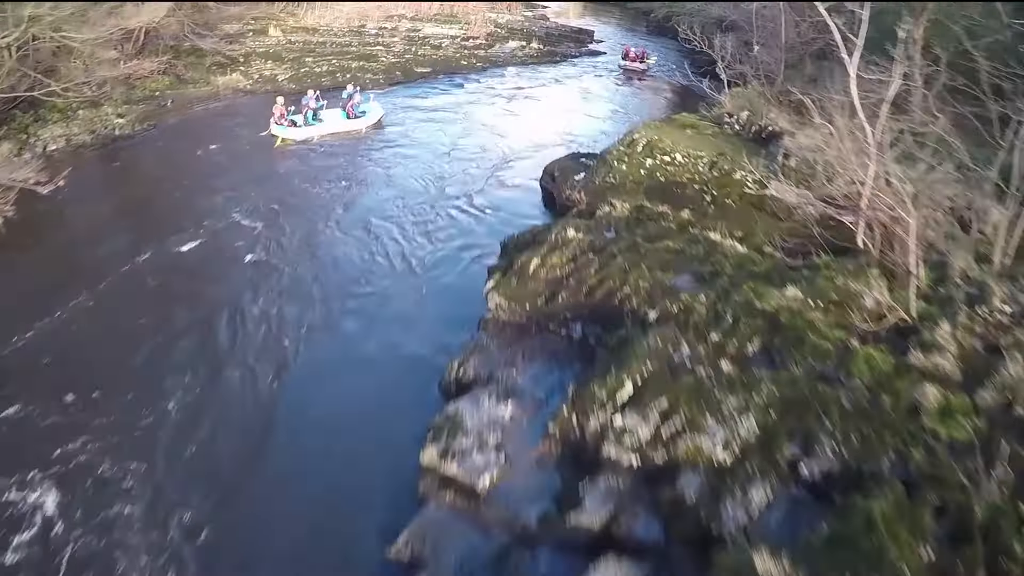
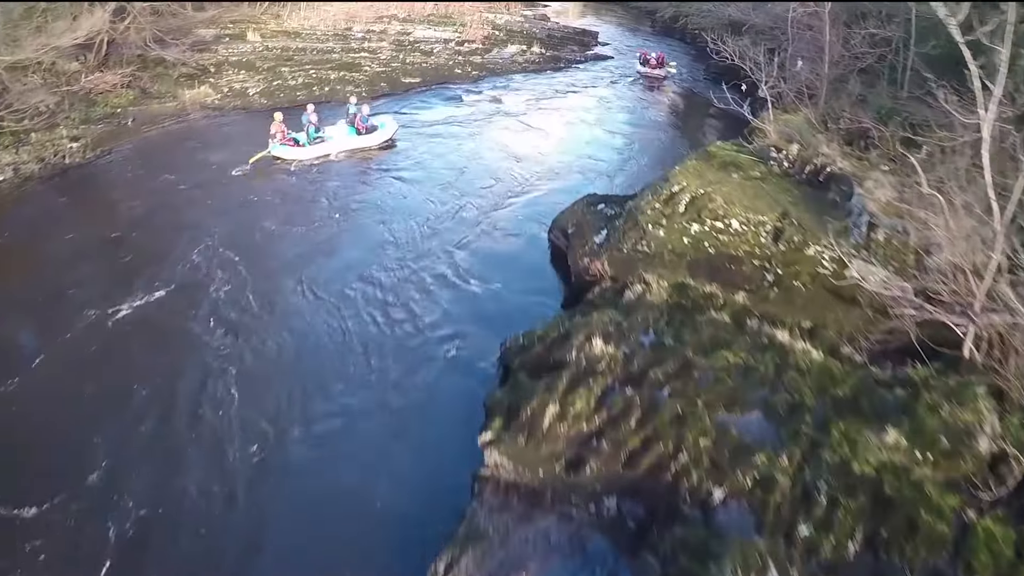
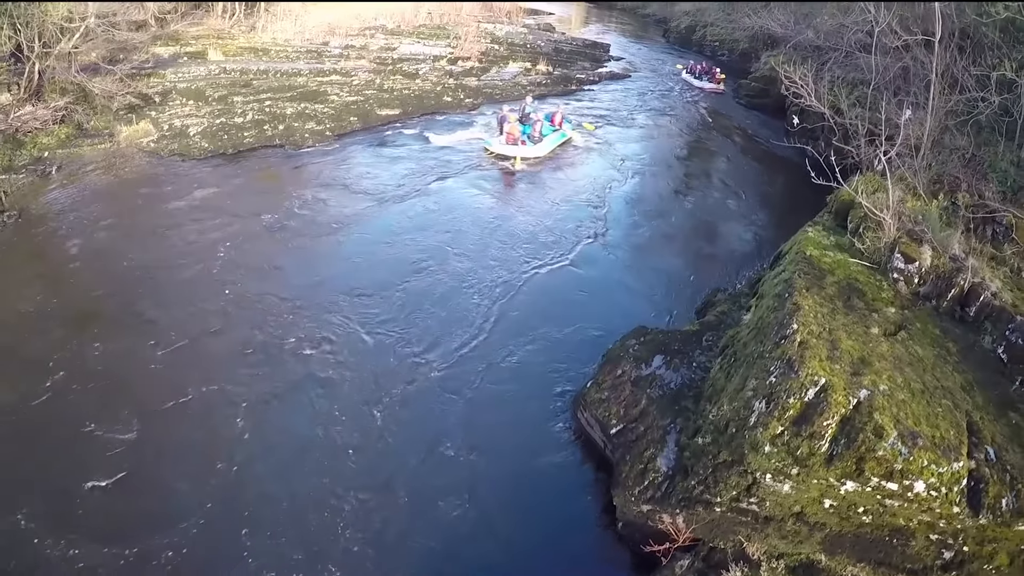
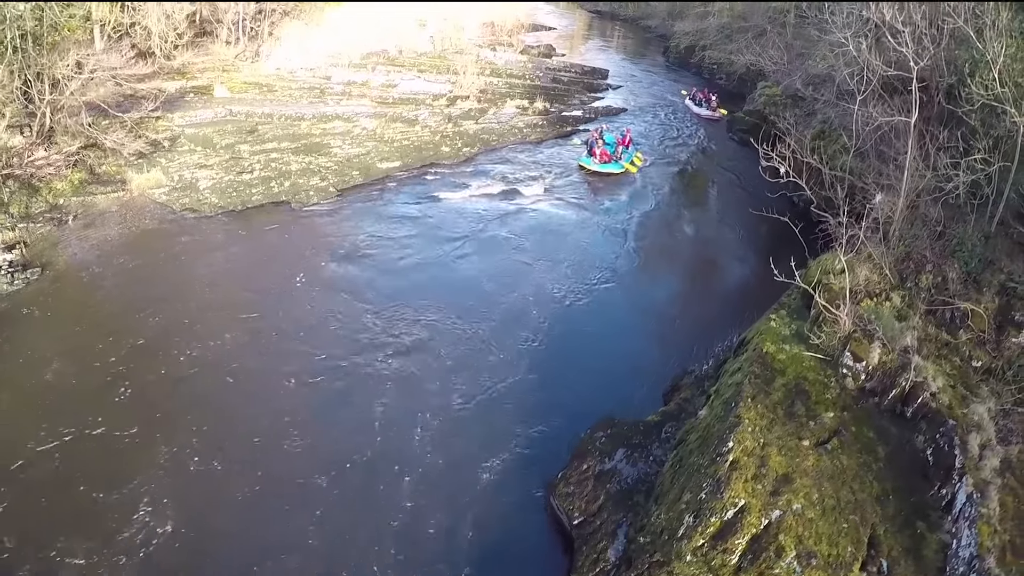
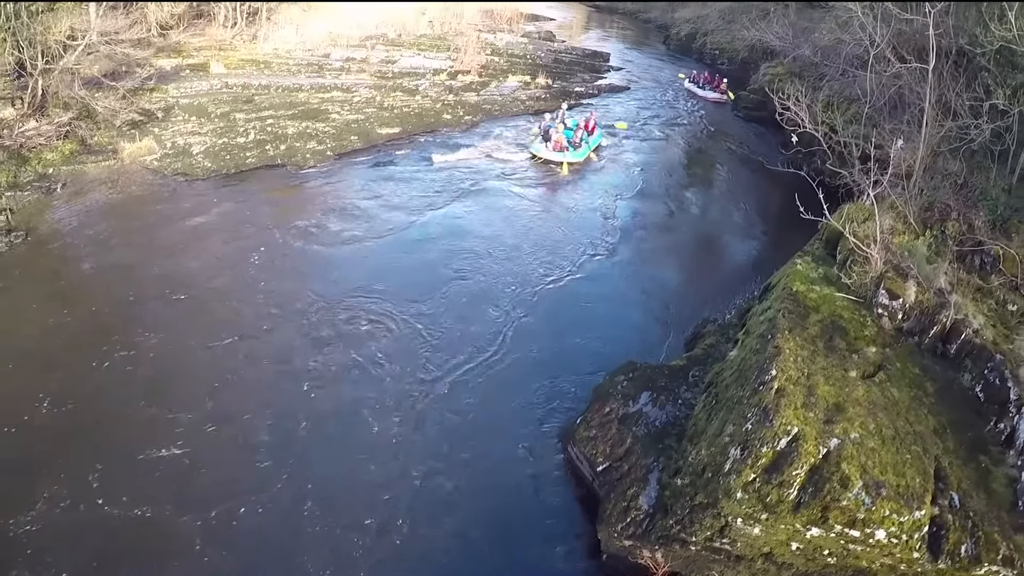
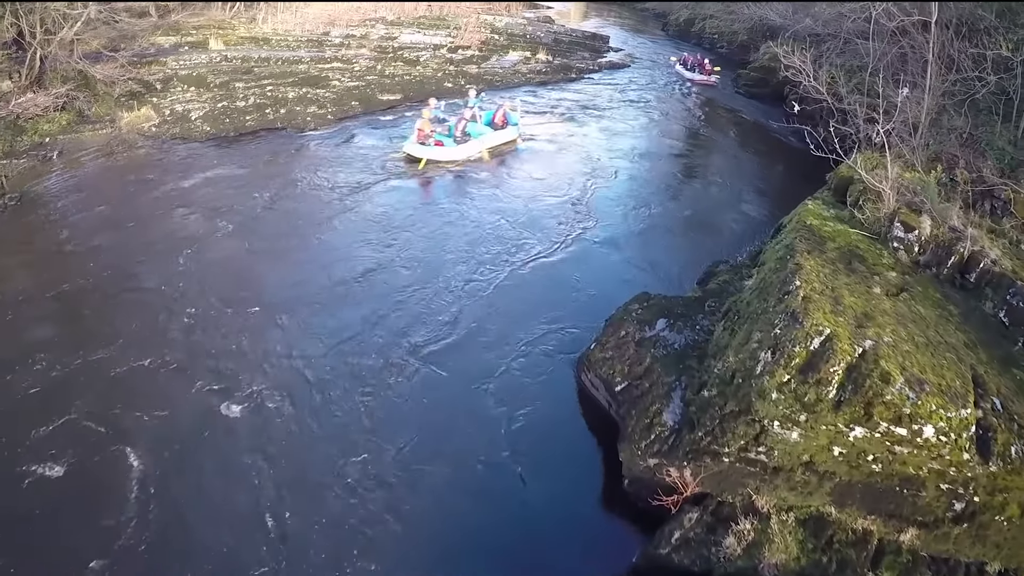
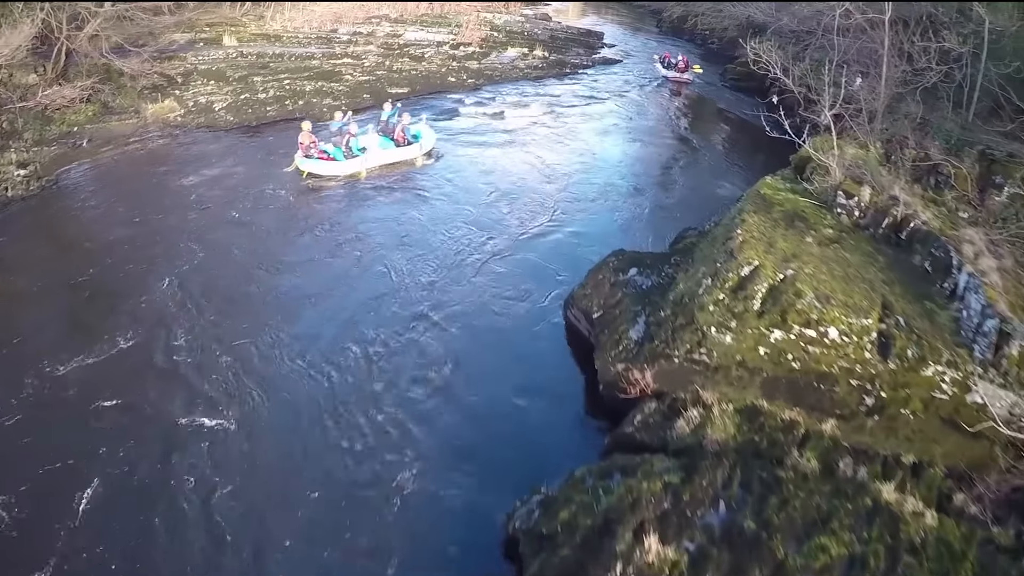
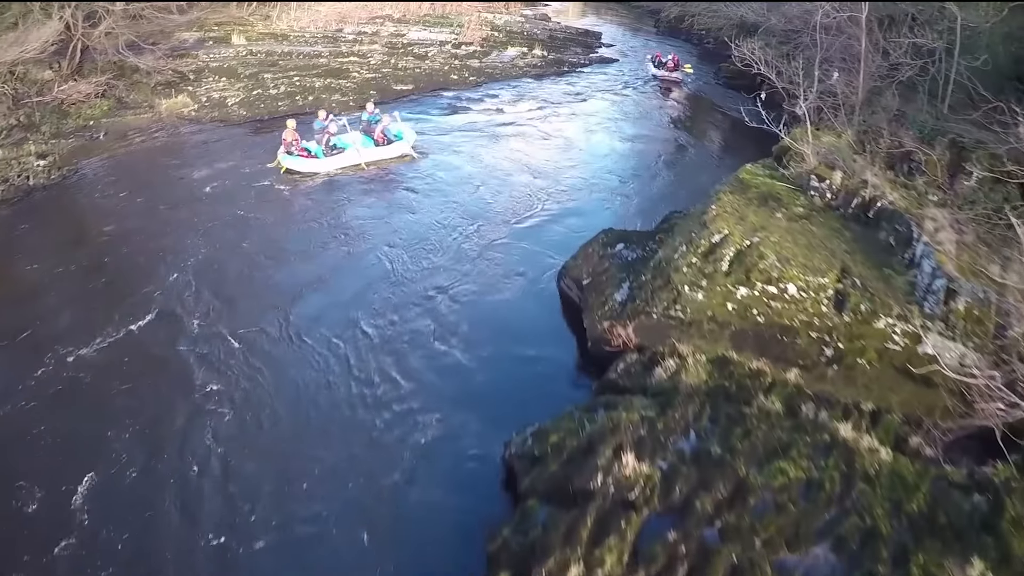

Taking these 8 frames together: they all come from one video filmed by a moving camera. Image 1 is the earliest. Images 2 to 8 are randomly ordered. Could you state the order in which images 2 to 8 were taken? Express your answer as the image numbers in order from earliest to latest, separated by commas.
2, 8, 7, 6, 3, 5, 4
